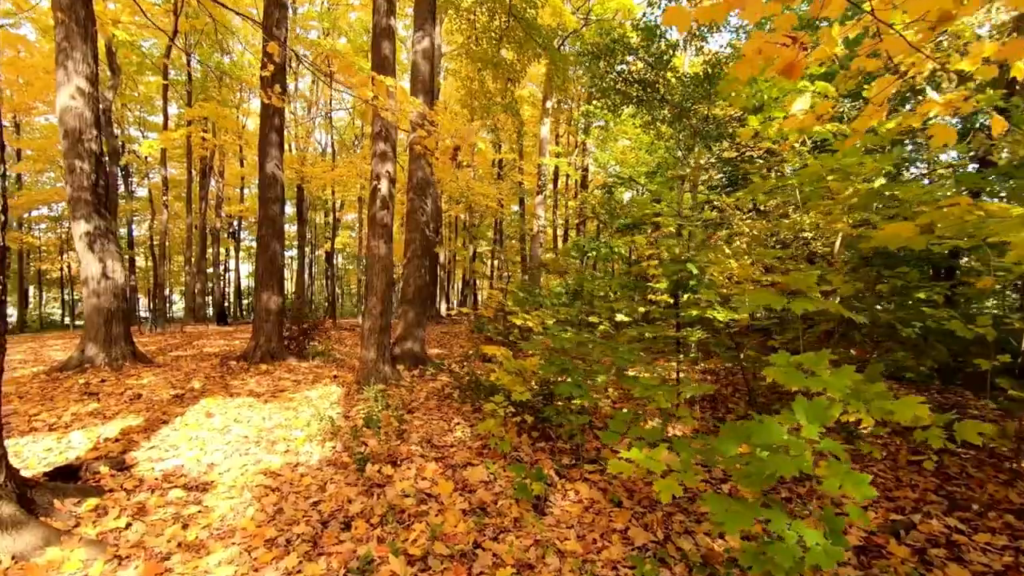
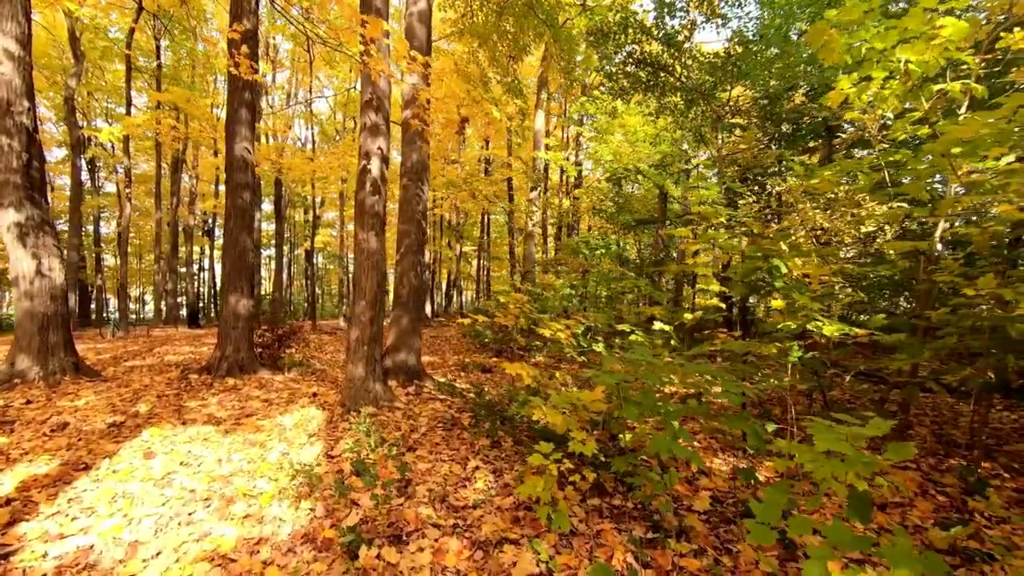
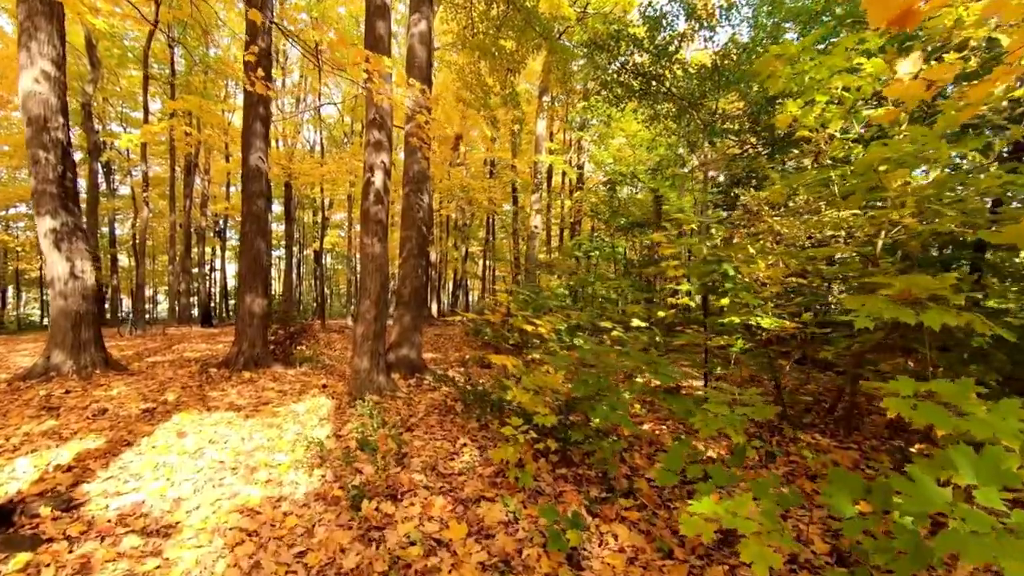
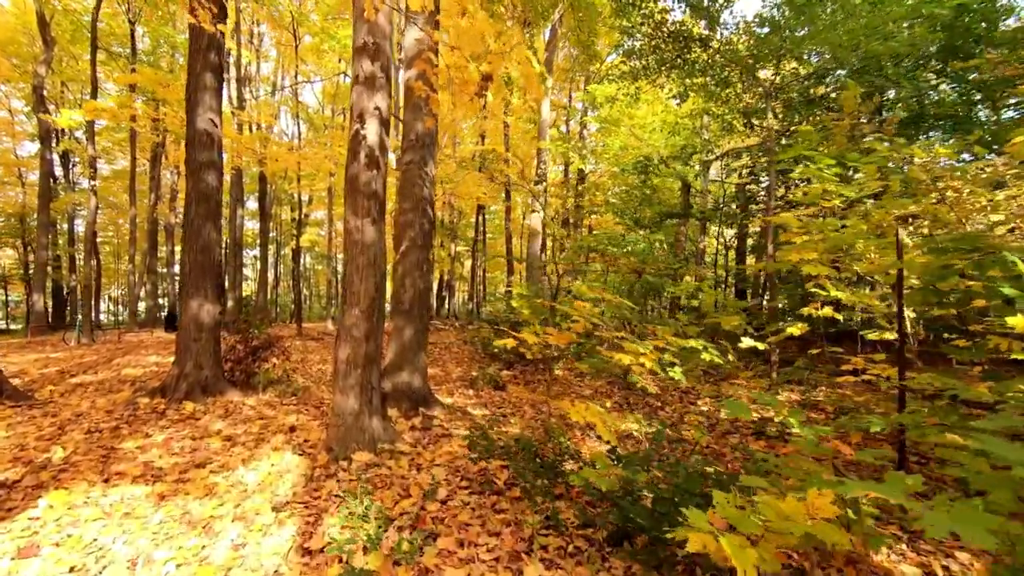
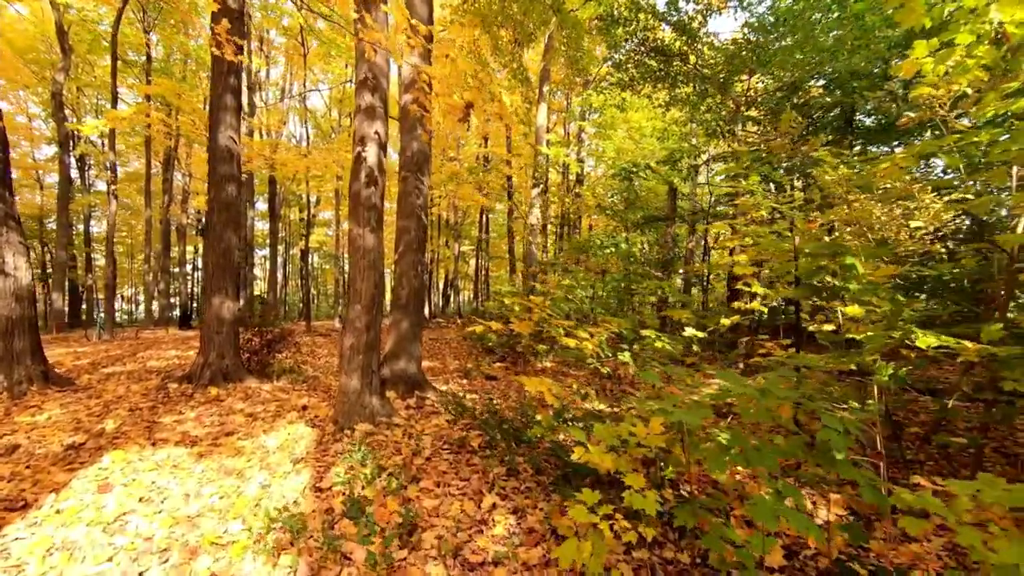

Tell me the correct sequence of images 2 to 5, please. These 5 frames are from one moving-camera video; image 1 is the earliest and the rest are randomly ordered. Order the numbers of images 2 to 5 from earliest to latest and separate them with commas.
3, 2, 5, 4
